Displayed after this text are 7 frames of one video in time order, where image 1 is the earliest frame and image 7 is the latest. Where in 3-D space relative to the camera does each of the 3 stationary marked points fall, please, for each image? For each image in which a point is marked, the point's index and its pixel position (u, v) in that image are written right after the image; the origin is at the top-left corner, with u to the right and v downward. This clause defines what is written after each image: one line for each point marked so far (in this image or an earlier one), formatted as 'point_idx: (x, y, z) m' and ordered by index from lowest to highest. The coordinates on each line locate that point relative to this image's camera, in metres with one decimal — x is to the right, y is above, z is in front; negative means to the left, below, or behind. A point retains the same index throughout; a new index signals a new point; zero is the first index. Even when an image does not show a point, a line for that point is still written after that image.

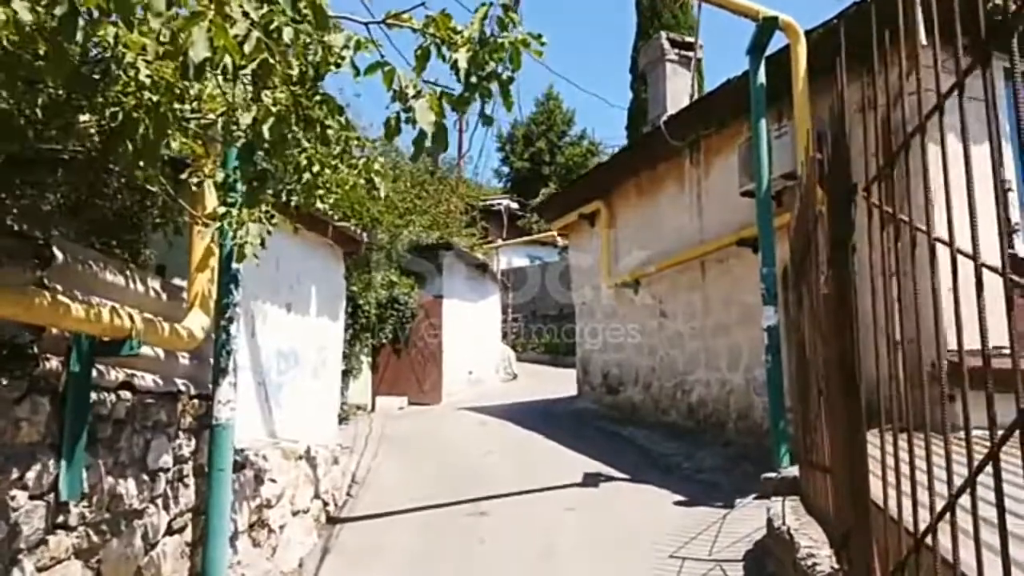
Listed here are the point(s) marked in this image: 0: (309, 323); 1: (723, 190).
0: (-1.6, -0.3, +6.3) m
1: (+2.3, +1.0, +8.4) m
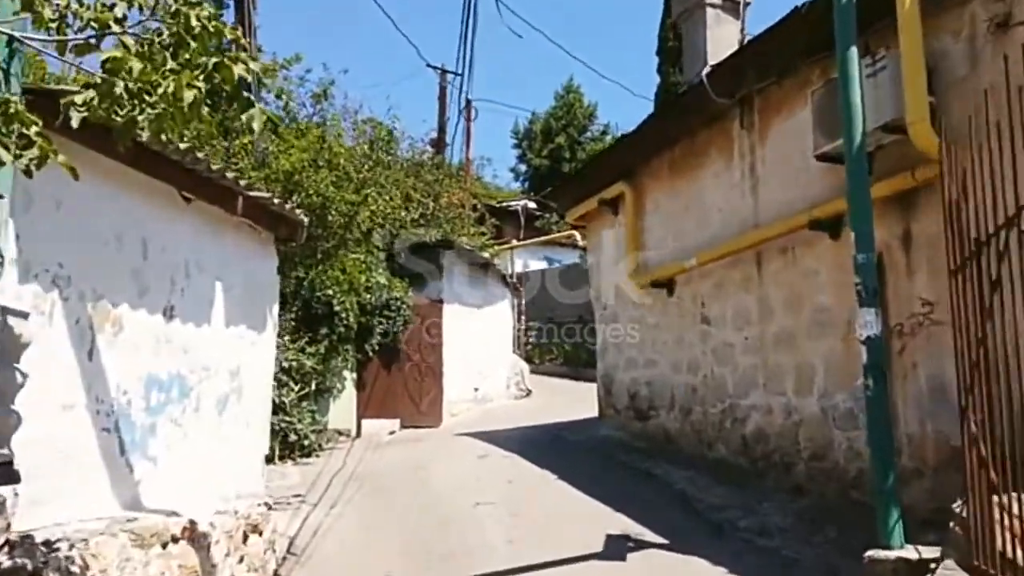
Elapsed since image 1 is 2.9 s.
0: (-1.7, -0.3, +4.4) m
1: (+2.2, +1.0, +6.4) m
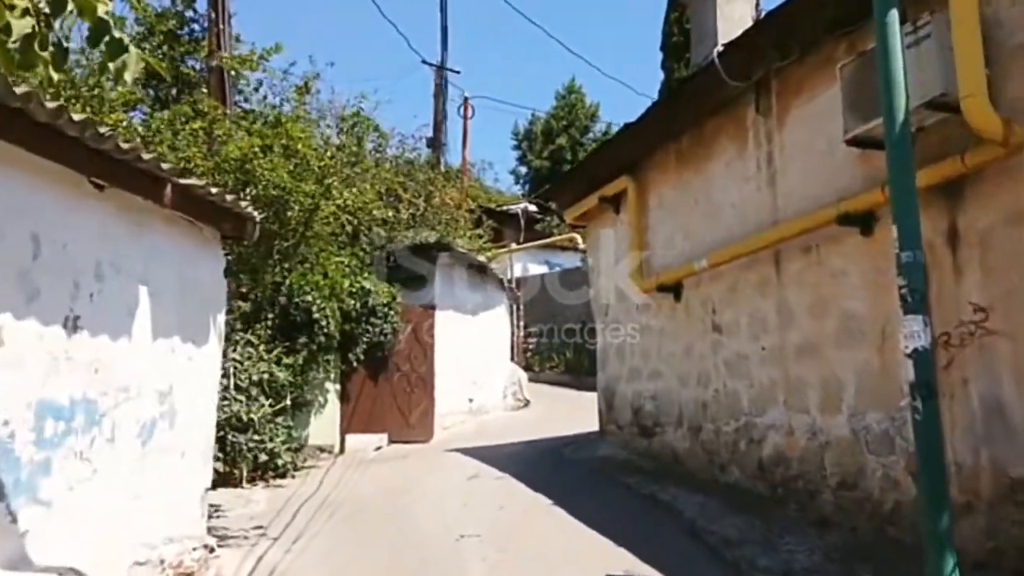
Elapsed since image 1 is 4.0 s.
0: (-1.8, -0.3, +3.7) m
1: (+2.2, +1.0, +5.7) m
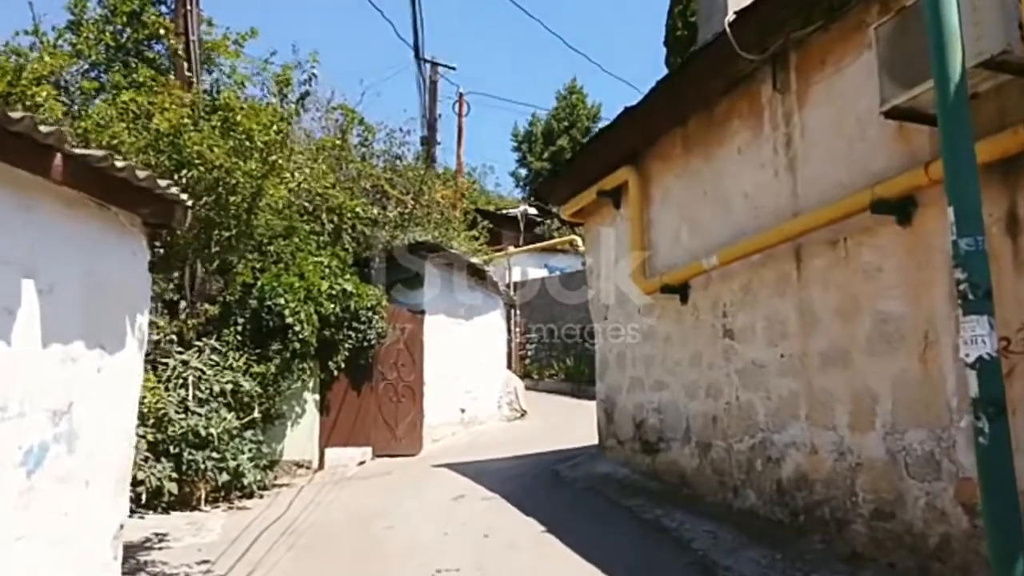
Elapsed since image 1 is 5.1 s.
0: (-1.9, -0.3, +3.0) m
1: (+2.1, +1.0, +5.0) m
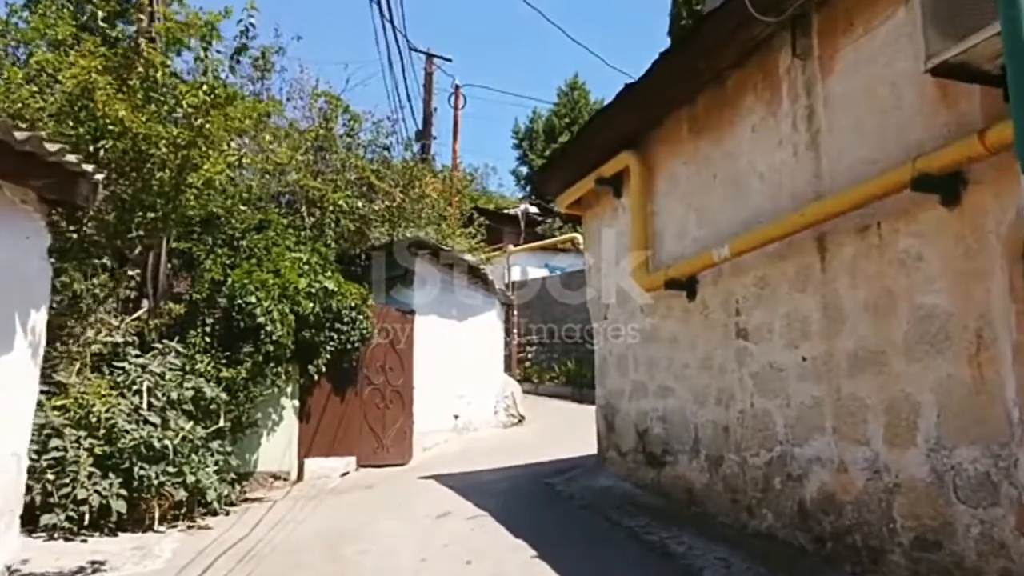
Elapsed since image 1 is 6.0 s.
0: (-2.0, -0.2, +2.4) m
1: (+2.0, +1.1, +4.4) m
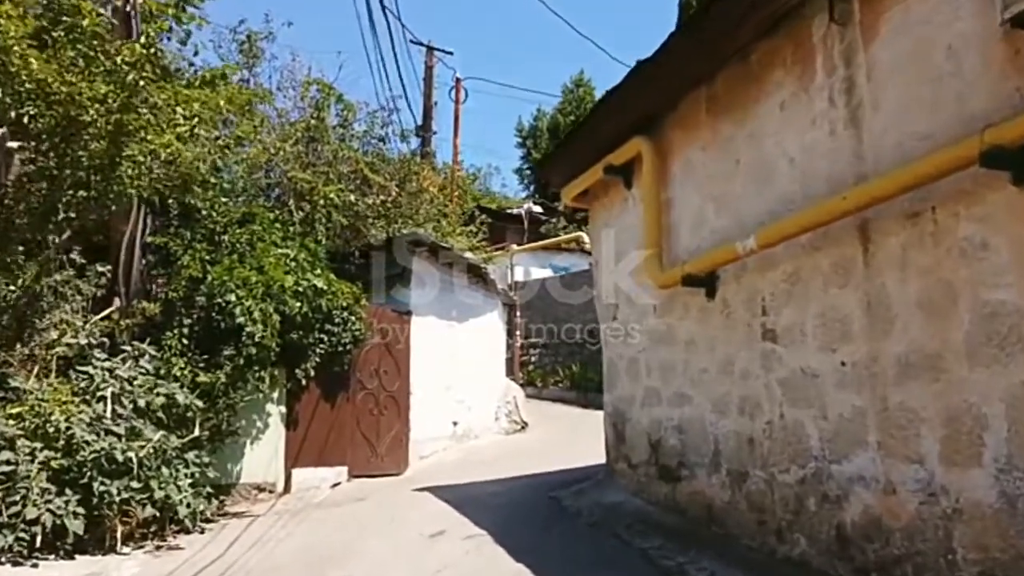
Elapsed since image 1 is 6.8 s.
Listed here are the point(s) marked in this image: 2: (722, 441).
0: (-2.0, -0.2, +1.8) m
1: (+2.0, +1.1, +3.8) m
2: (+1.4, -1.0, +5.3) m
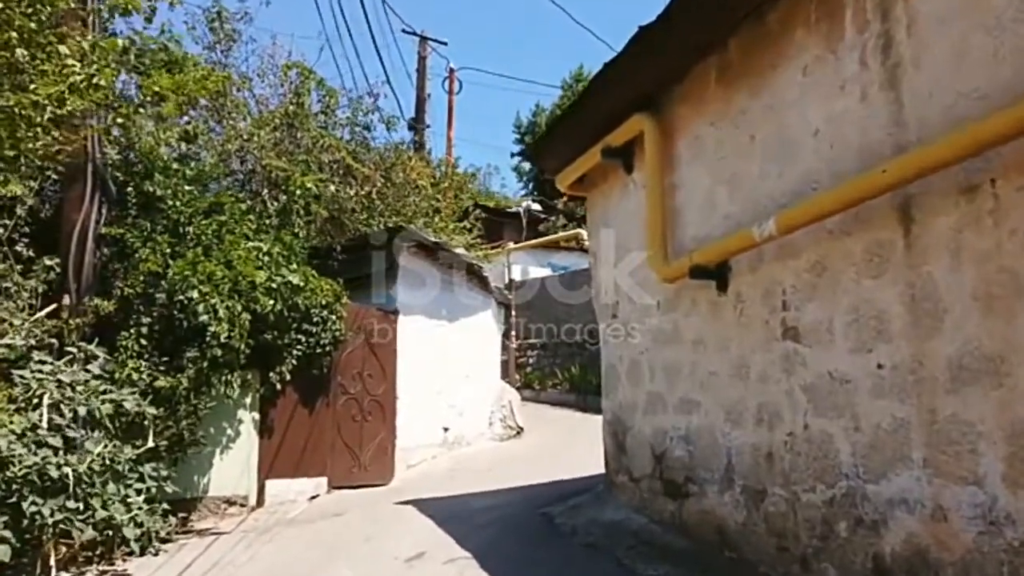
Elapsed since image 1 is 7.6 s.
0: (-2.1, -0.1, +1.2) m
1: (+1.9, +1.1, +3.2) m
2: (+1.3, -1.0, +4.7) m
